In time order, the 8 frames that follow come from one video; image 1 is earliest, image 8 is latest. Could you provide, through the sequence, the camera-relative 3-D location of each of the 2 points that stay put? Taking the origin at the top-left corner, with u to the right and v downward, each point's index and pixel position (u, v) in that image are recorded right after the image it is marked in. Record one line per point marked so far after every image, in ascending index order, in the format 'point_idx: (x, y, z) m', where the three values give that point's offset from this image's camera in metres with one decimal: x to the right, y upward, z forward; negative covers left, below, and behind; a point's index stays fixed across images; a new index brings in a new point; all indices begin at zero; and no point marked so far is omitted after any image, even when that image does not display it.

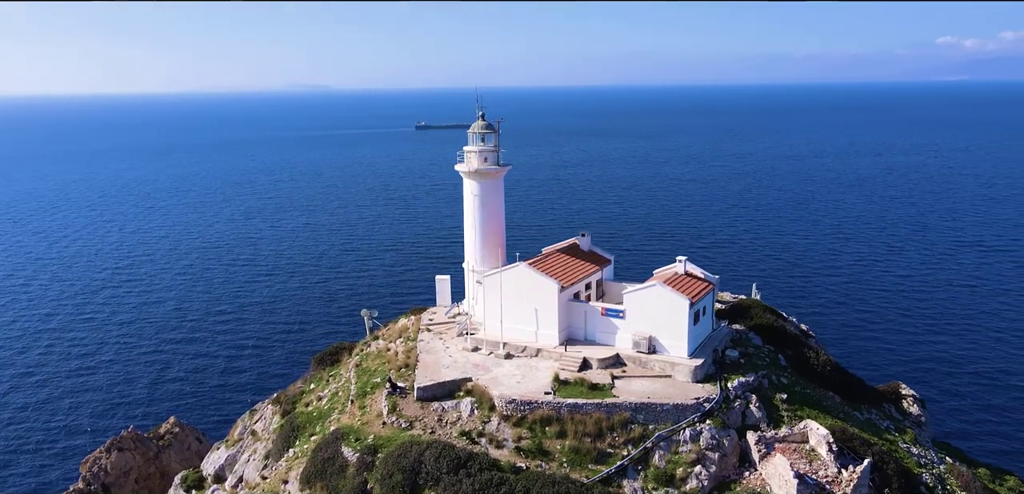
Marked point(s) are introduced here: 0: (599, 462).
0: (+2.3, -5.7, +19.7) m
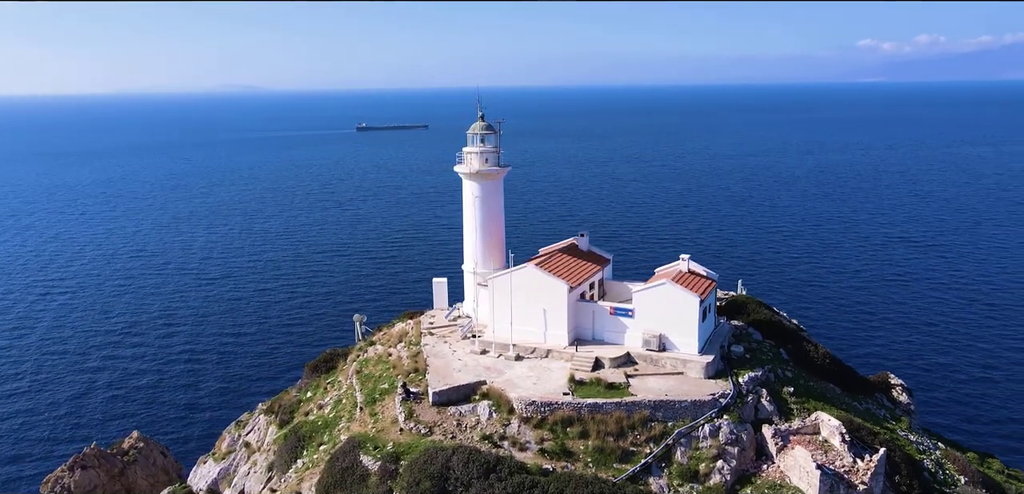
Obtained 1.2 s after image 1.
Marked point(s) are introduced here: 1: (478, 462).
0: (+3.0, -5.7, +19.8) m
1: (-0.8, -5.4, +18.8) m
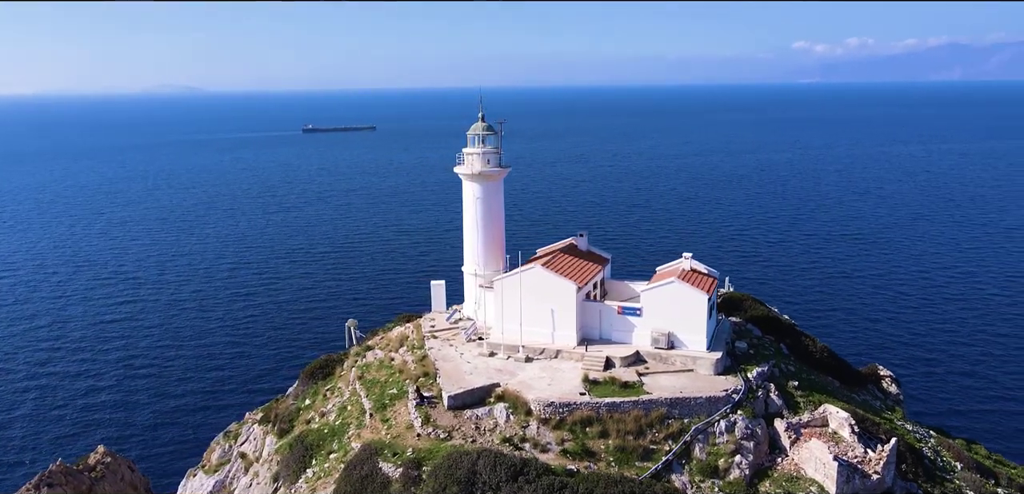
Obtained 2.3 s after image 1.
0: (+3.6, -5.7, +19.9) m
1: (-0.1, -5.5, +18.6) m
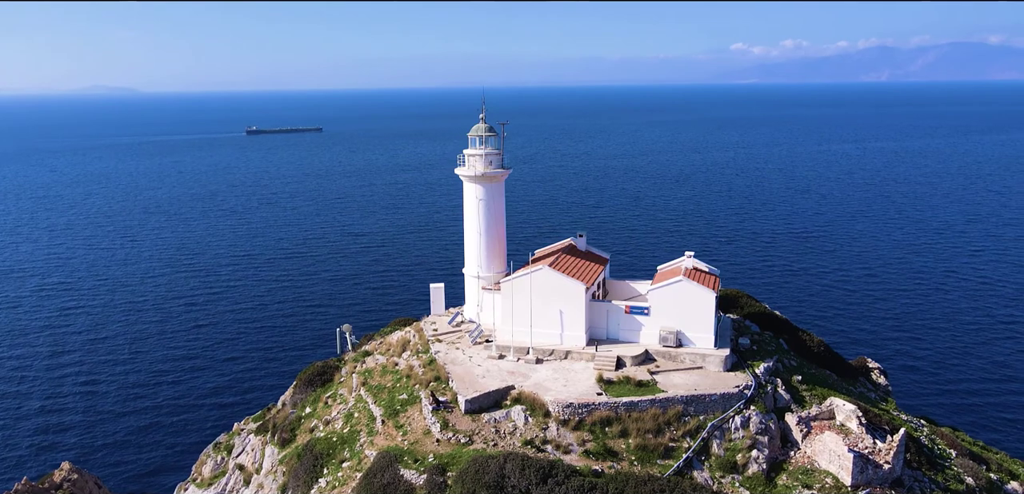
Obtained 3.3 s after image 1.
0: (+4.2, -5.7, +20.1) m
1: (+0.6, -5.5, +18.5) m
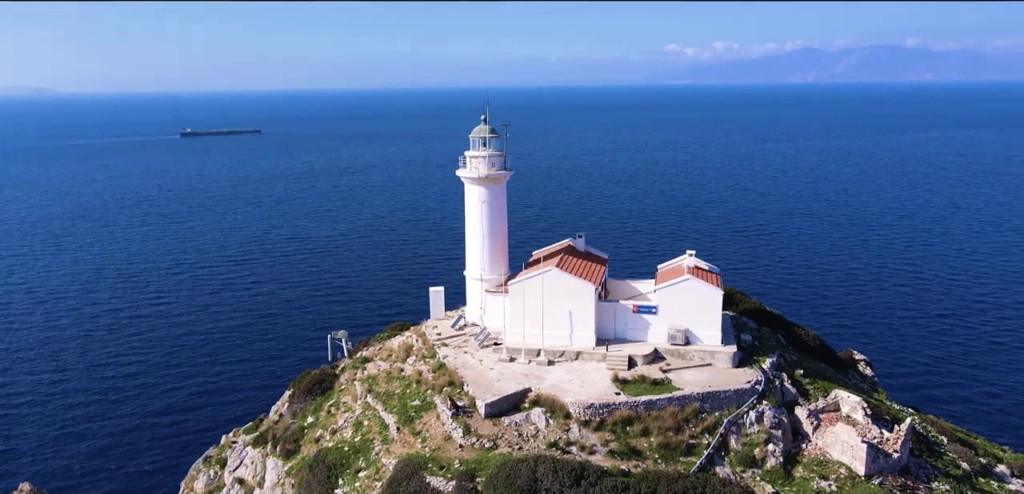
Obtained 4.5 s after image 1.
0: (+4.8, -5.6, +20.3) m
1: (+1.3, -5.5, +18.5) m
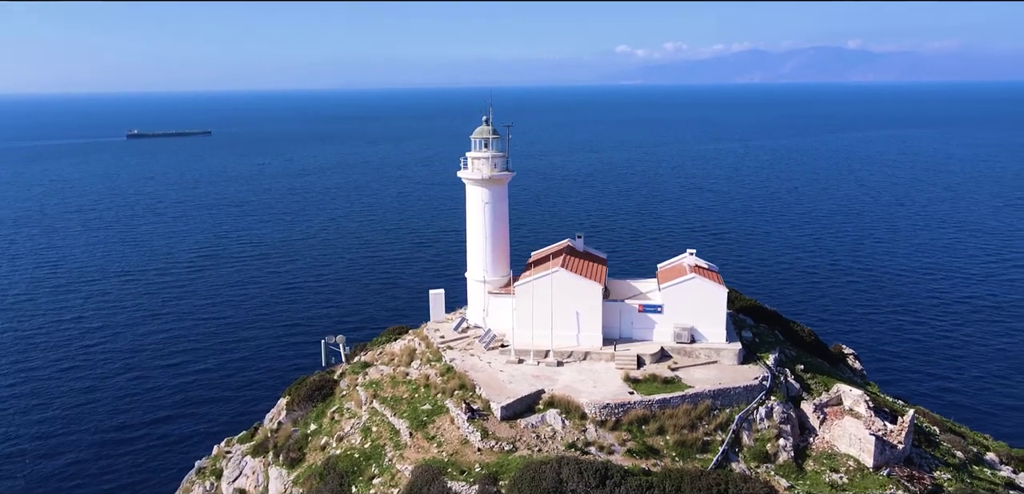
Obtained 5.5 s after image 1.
0: (+5.3, -5.6, +20.5) m
1: (+1.9, -5.6, +18.5) m
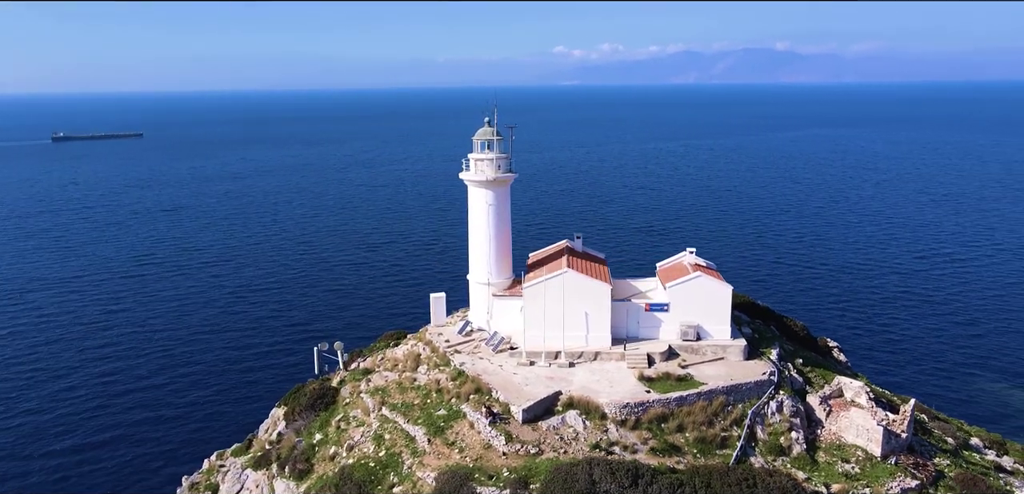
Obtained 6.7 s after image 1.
0: (+5.9, -5.6, +20.8) m
1: (+2.7, -5.6, +18.5) m
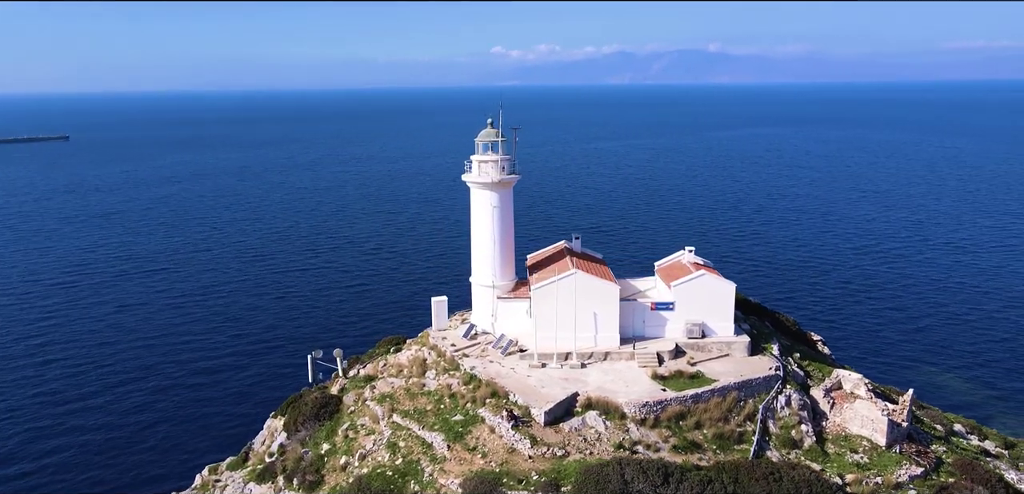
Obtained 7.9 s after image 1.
0: (+6.5, -5.5, +21.2) m
1: (+3.5, -5.6, +18.6) m
